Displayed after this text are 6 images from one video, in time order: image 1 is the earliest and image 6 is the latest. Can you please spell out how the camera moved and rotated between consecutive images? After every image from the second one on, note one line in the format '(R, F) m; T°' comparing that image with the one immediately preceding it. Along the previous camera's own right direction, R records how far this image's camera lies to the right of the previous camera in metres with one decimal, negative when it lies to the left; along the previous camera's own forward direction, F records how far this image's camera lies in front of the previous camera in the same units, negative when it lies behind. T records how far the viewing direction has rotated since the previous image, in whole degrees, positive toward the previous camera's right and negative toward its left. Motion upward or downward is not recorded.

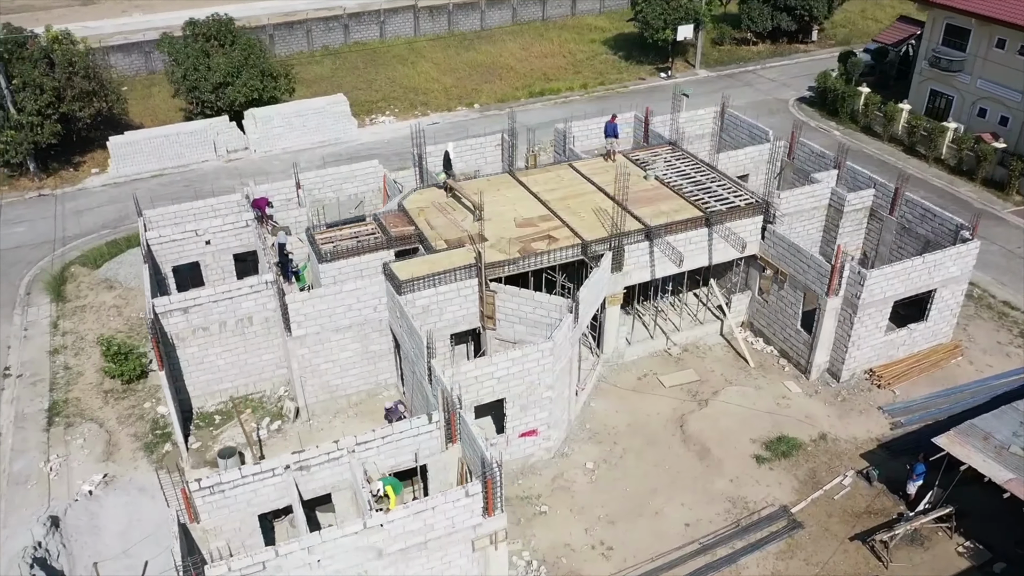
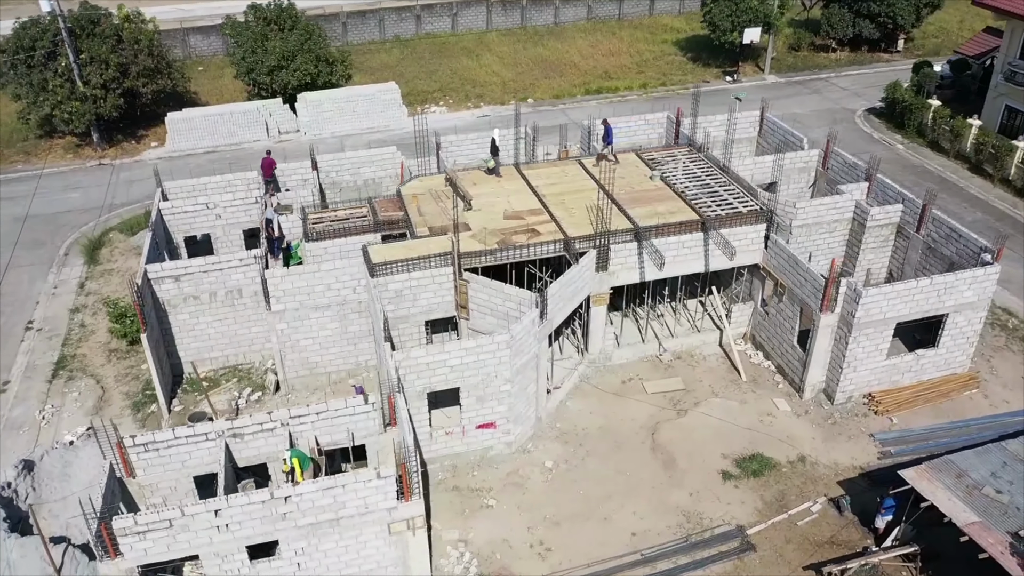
(+2.6, +0.3) m; -7°
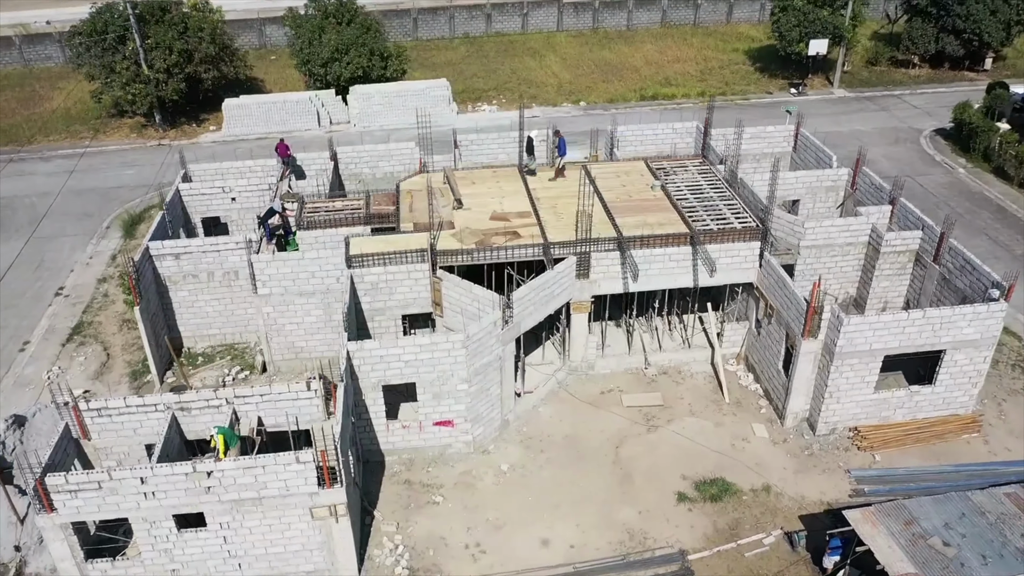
(+2.6, +0.2) m; -7°
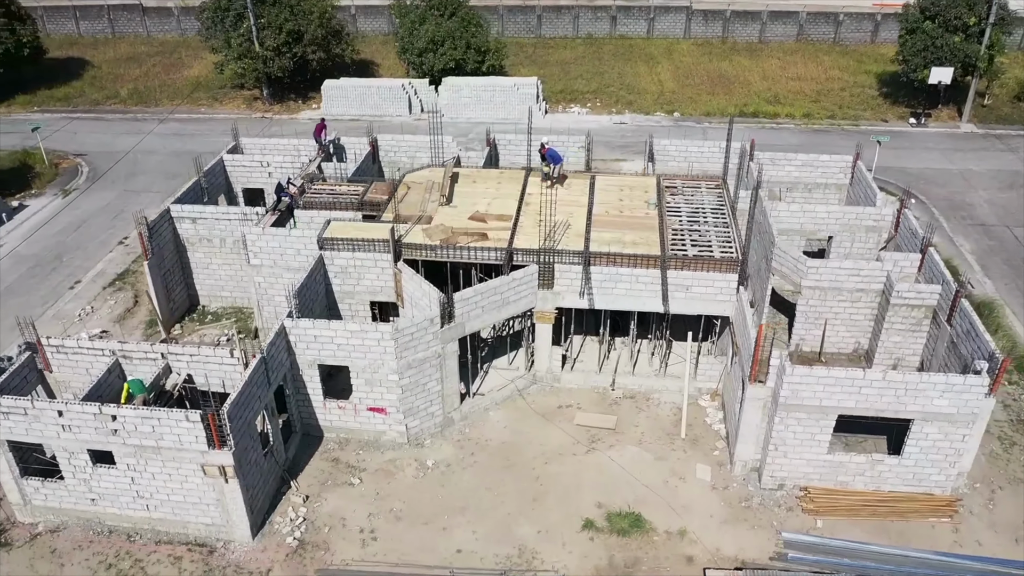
(+4.4, +0.5) m; -12°
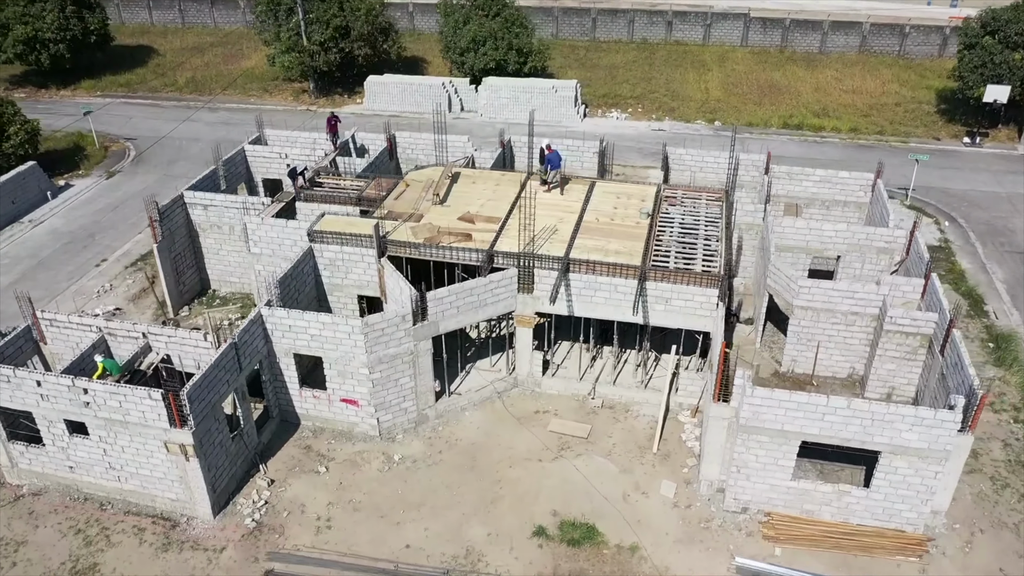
(+2.0, +0.1) m; -5°
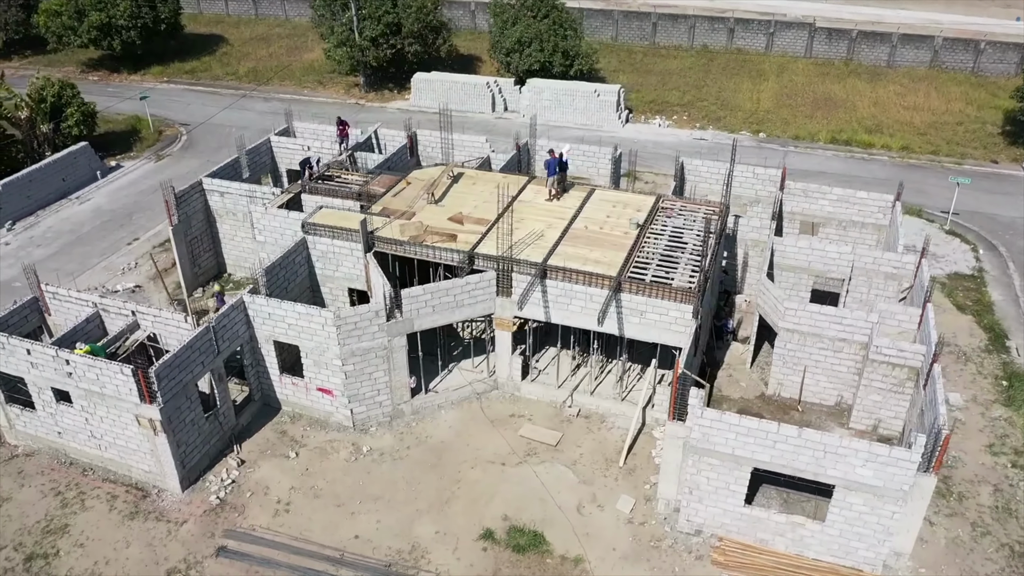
(+2.2, 0.0) m; -6°
